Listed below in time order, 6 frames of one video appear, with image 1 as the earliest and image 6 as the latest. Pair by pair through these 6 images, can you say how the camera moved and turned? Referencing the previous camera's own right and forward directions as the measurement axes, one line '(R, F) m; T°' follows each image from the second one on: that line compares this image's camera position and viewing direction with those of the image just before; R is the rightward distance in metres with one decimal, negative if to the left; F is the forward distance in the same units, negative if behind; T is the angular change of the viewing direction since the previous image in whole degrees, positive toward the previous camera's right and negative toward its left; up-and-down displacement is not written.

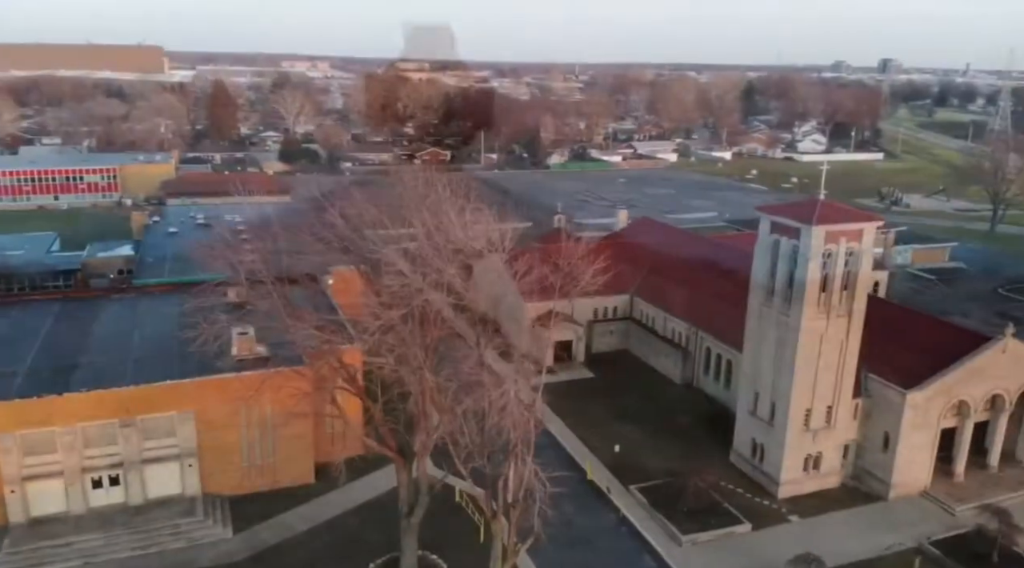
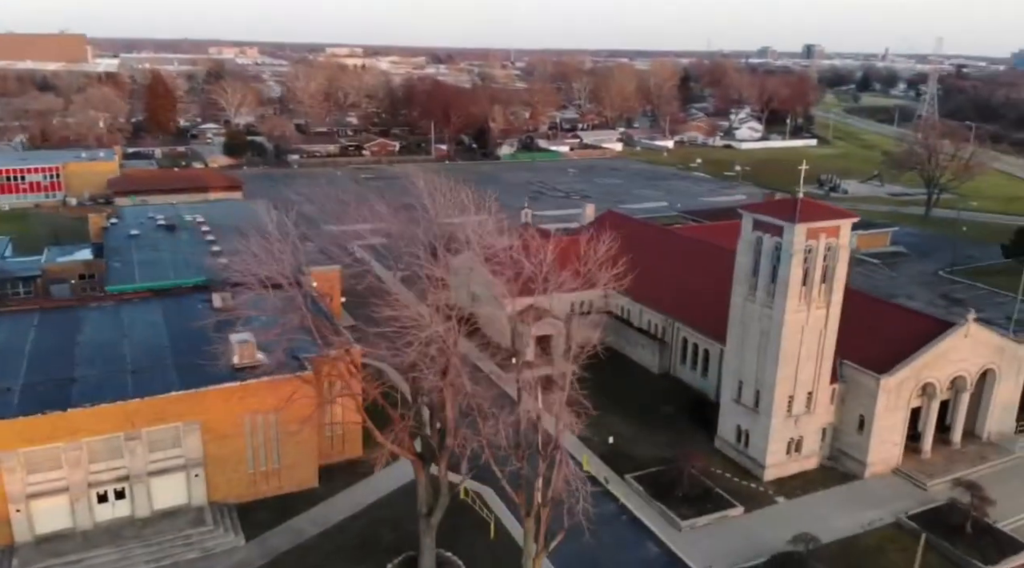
(-1.8, -0.6) m; +5°
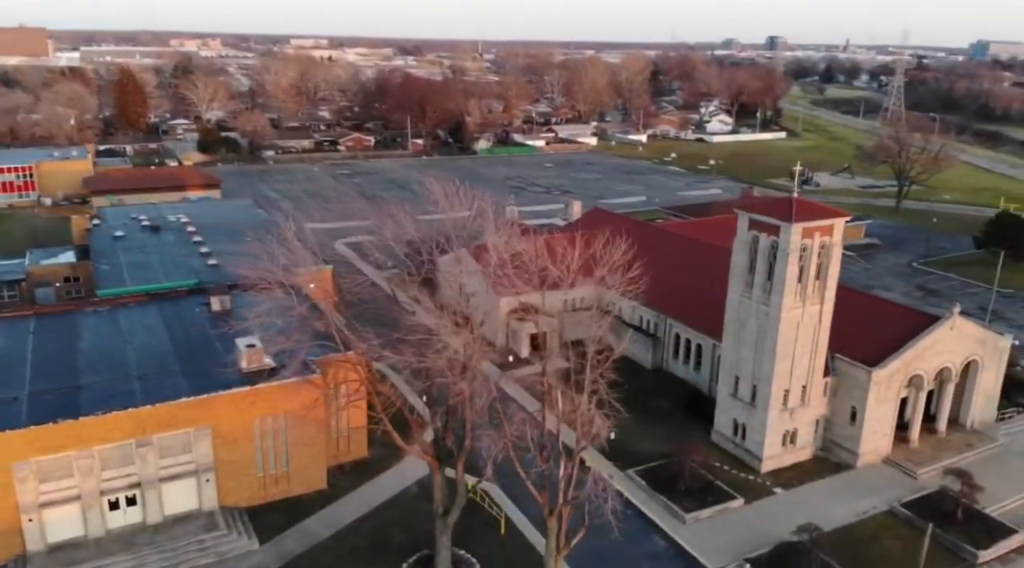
(-1.1, -0.4) m; +2°
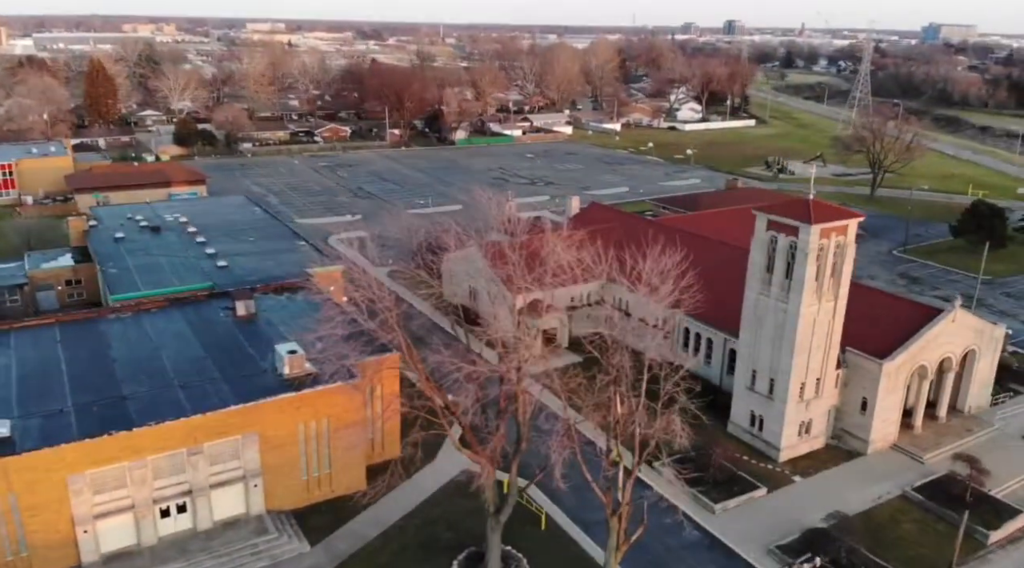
(-2.2, -0.7) m; +3°
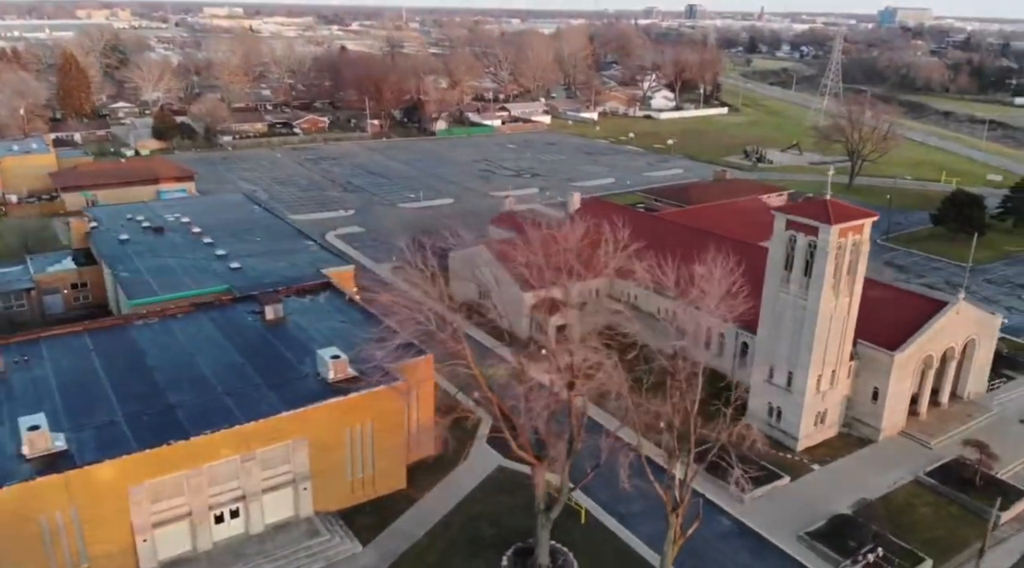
(-2.2, -0.6) m; +3°
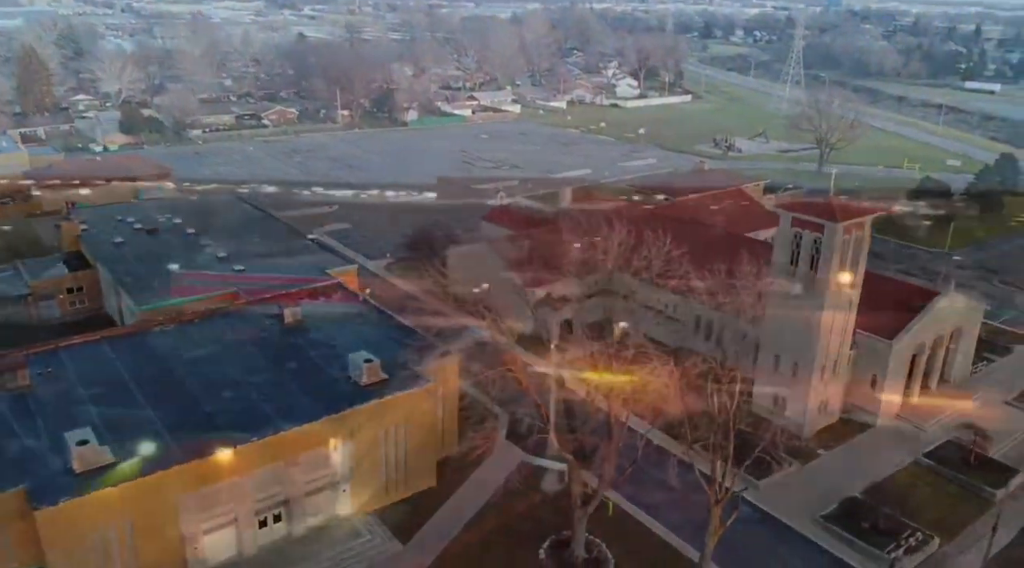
(-2.2, -0.6) m; +3°
